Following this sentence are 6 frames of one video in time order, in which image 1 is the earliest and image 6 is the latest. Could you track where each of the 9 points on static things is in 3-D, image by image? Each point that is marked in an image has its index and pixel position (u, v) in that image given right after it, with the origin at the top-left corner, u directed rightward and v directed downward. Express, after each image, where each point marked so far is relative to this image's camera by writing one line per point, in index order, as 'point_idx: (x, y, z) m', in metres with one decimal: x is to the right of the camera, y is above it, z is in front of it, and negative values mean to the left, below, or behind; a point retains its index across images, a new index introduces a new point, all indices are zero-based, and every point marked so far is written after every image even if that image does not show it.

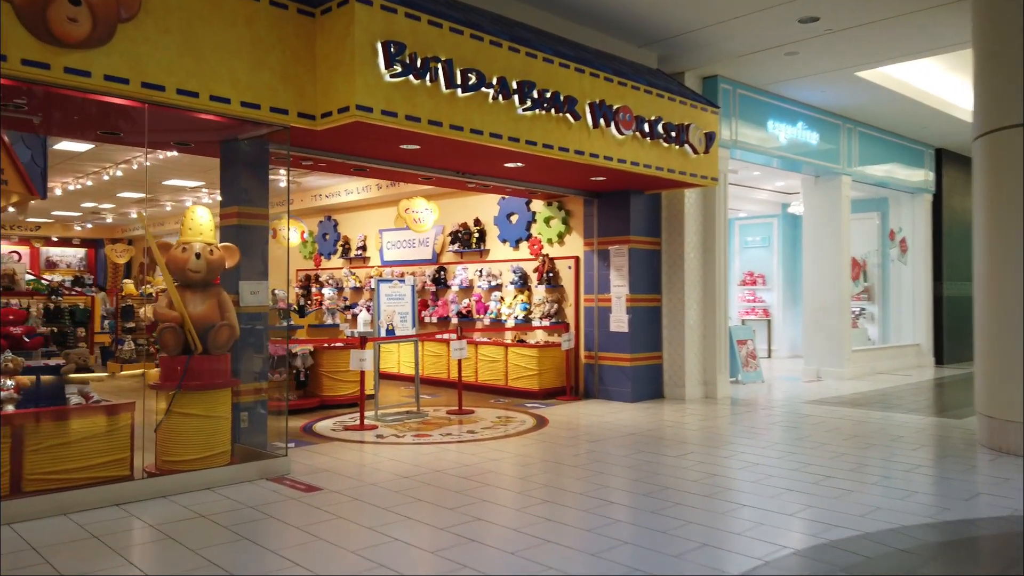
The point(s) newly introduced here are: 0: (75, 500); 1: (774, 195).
0: (-2.6, -1.3, +4.4) m
1: (+4.6, +1.6, +13.1) m
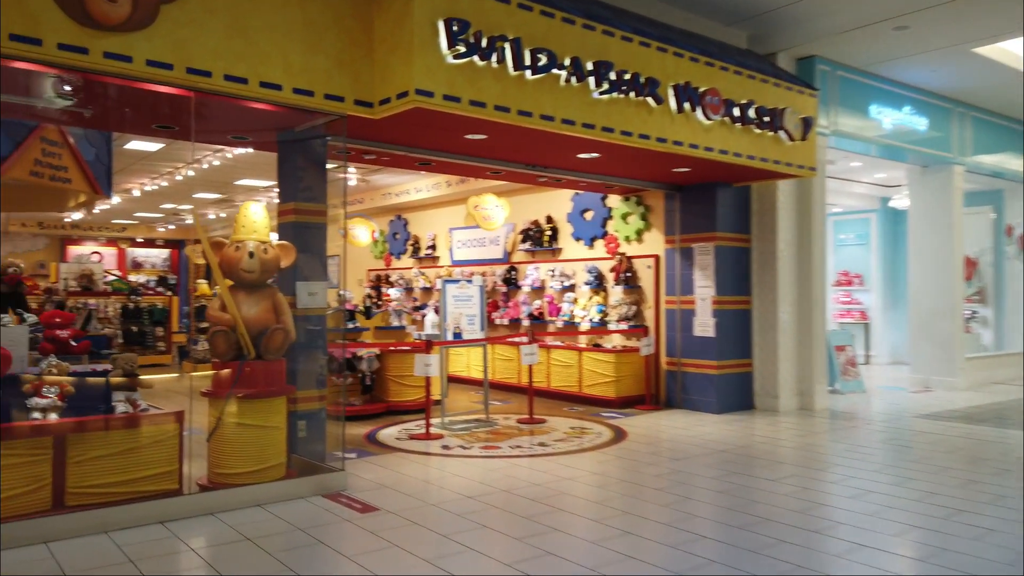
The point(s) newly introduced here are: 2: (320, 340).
0: (-2.2, -1.3, +4.1) m
1: (+5.9, +1.6, +12.1) m
2: (-1.3, -0.4, +5.1) m
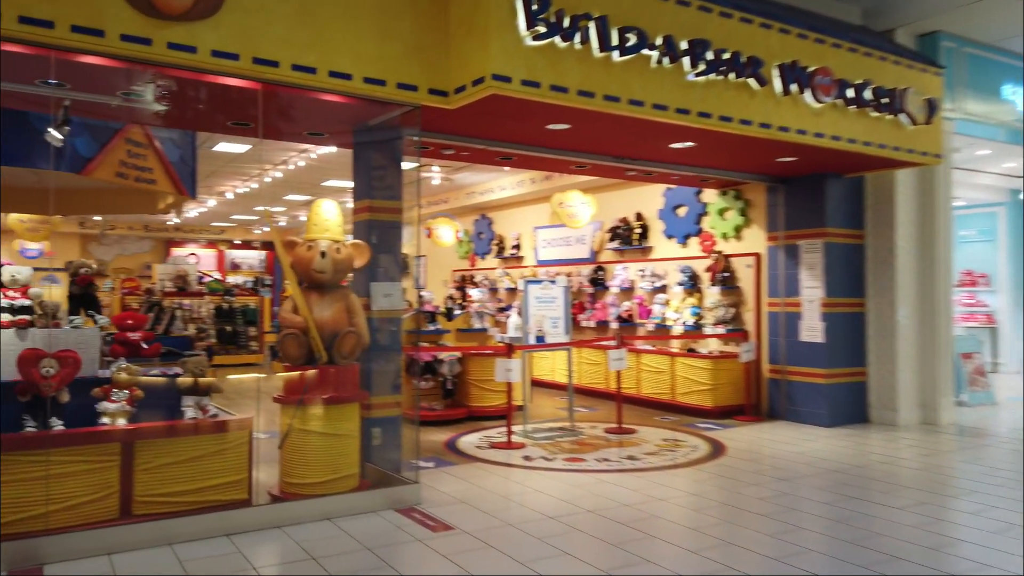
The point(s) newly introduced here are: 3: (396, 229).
0: (-1.8, -1.3, +4.0) m
1: (+7.2, +1.6, +10.9) m
2: (-0.8, -0.4, +4.9) m
3: (-0.8, +0.4, +5.0) m
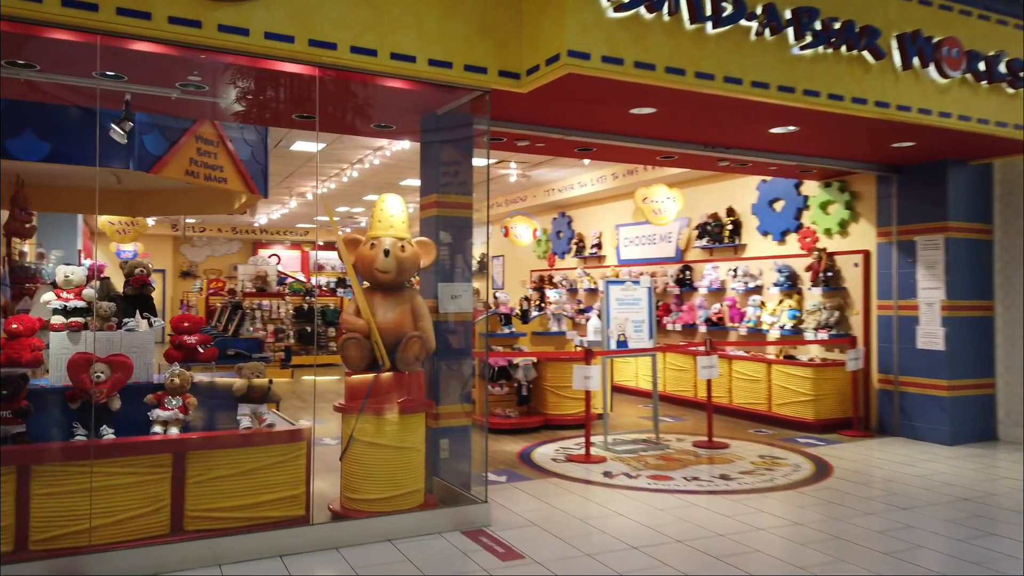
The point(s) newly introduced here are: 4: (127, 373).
0: (-1.4, -1.3, +3.7) m
1: (+8.3, +1.6, +9.7) m
2: (-0.3, -0.4, +4.5) m
3: (-0.3, +0.4, +4.6) m
4: (-1.9, -0.4, +3.7) m
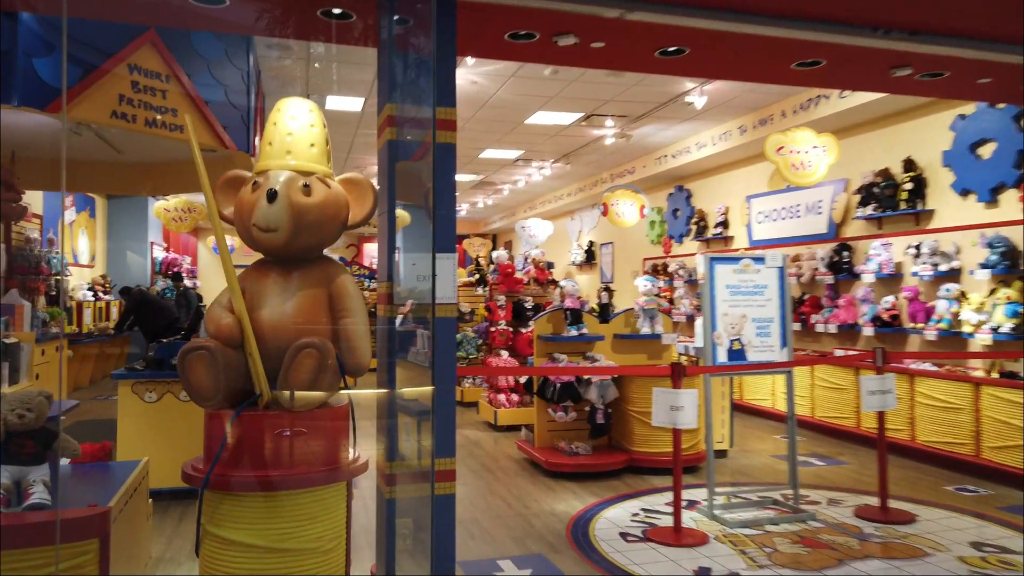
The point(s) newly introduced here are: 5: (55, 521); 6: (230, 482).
0: (-1.5, -1.2, +2.0) m
1: (+9.0, +1.8, +6.0) m
2: (-0.3, -0.3, +2.5) m
3: (-0.3, +0.5, +2.6) m
4: (-2.1, -0.3, +2.1) m
5: (-1.4, -0.7, +2.3) m
6: (-0.8, -0.6, +2.4) m
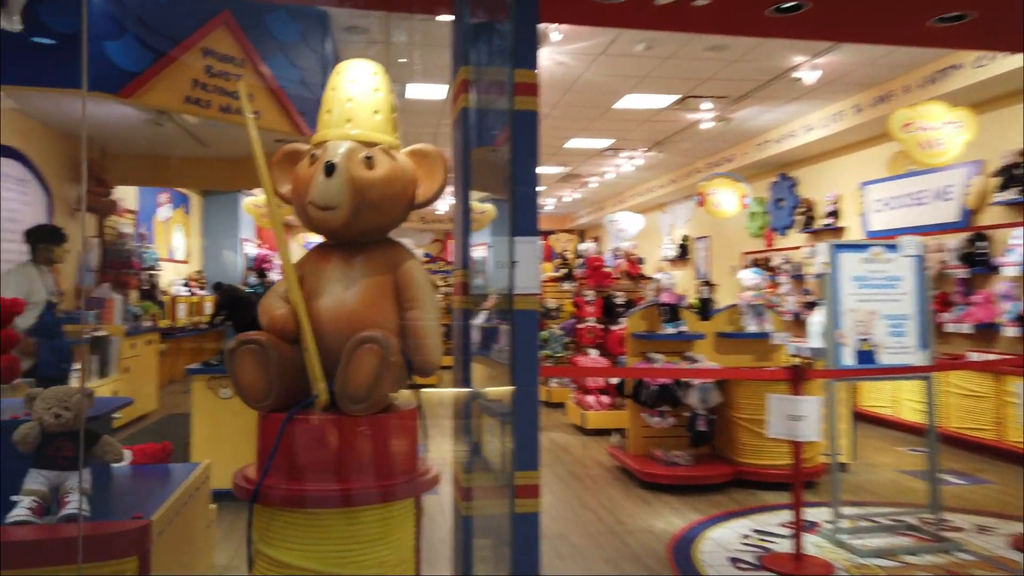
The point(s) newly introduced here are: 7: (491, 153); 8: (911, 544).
0: (-1.3, -1.2, +1.8) m
1: (+9.7, +1.8, +4.5) m
2: (0.0, -0.2, +2.2) m
3: (0.0, +0.5, +2.3) m
4: (-1.8, -0.3, +1.9) m
5: (-1.2, -0.7, +2.0) m
6: (-0.6, -0.6, +2.1) m
7: (0.0, +0.5, +2.3) m
8: (+1.8, -1.2, +3.5) m
